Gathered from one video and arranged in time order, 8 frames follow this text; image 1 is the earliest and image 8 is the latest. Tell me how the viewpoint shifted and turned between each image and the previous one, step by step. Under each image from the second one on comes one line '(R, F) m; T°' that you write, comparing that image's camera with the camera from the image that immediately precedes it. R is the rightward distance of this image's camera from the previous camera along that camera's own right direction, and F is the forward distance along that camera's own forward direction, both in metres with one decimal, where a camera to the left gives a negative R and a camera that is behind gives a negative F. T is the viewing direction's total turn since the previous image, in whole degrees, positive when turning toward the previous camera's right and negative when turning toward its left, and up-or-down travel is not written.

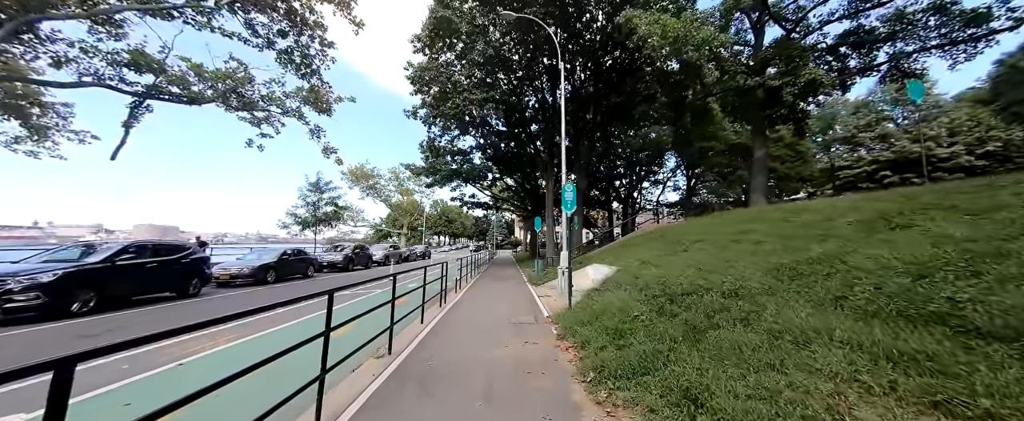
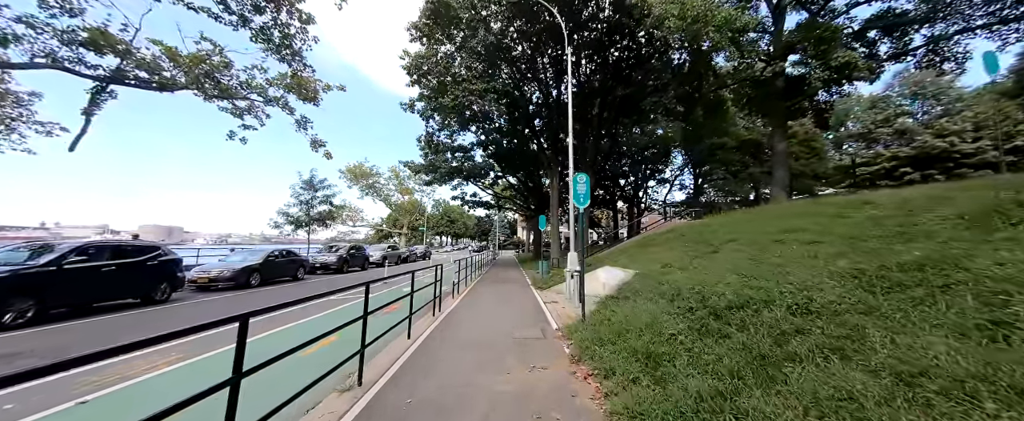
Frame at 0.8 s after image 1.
(0.0, +1.1) m; 0°
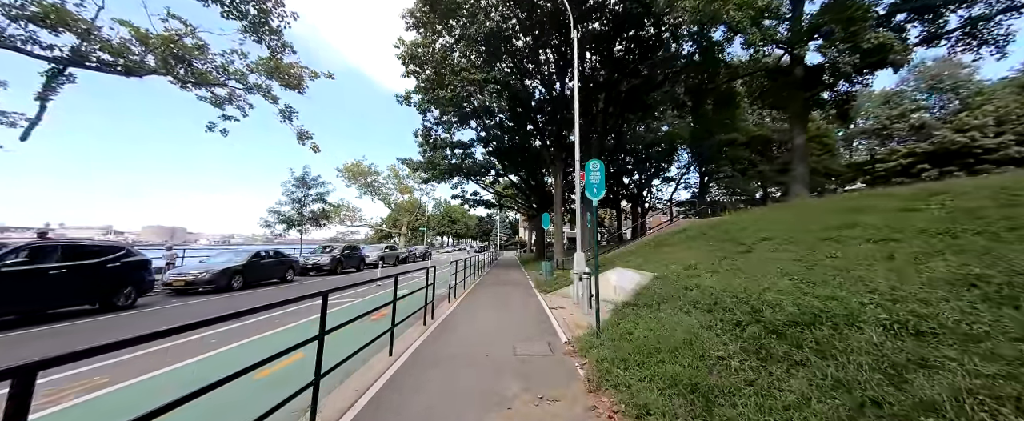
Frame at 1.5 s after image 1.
(0.0, +1.0) m; 0°
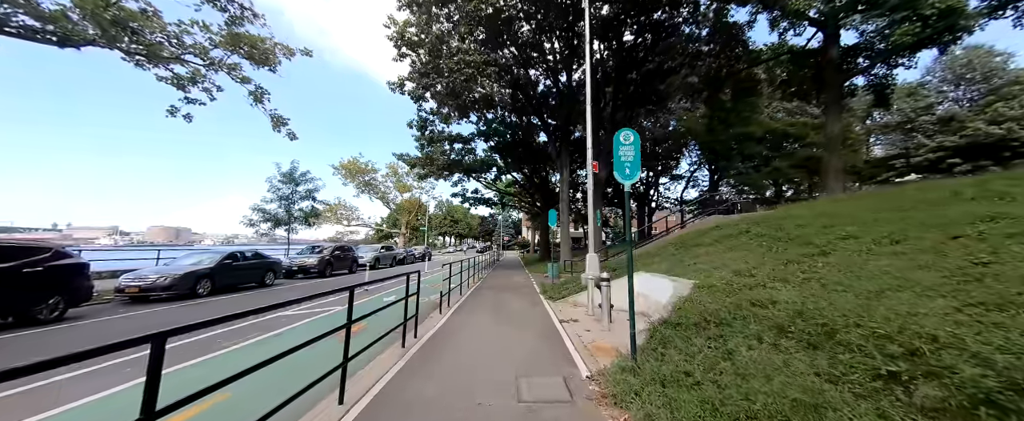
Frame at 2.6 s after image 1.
(0.0, +1.5) m; -1°
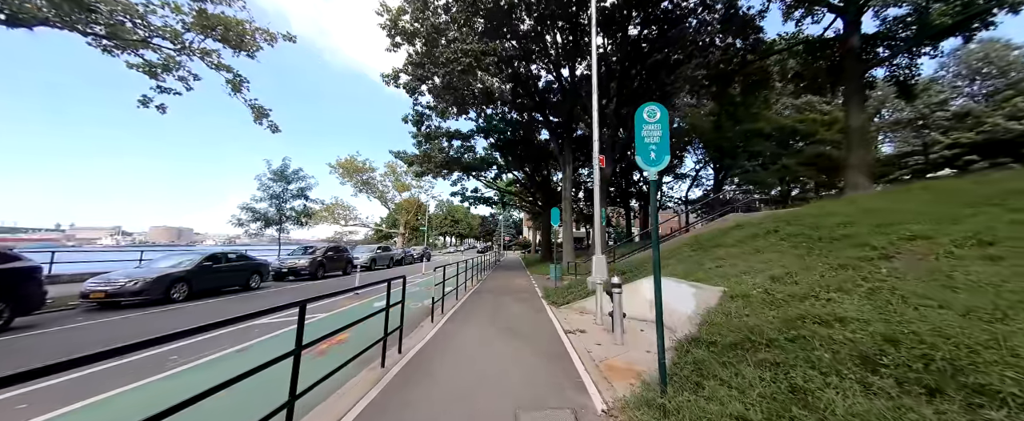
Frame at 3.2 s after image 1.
(0.0, +0.8) m; 0°
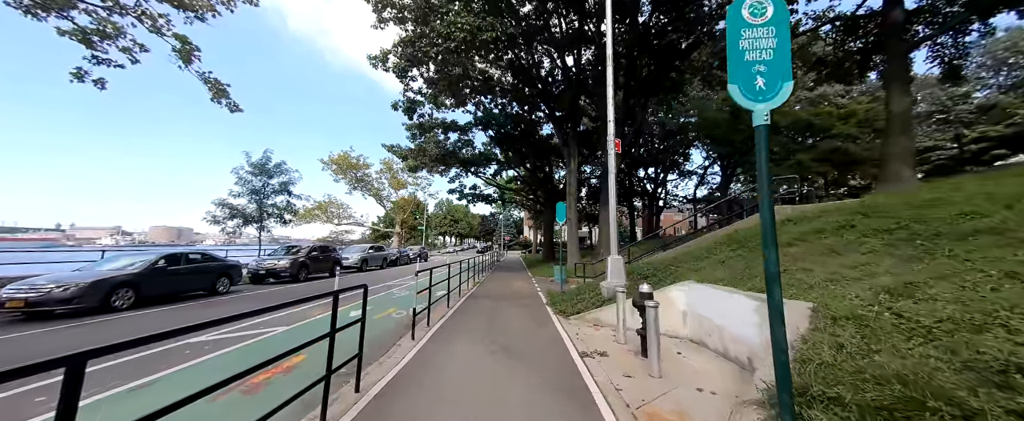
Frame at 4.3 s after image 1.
(0.0, +1.4) m; 0°
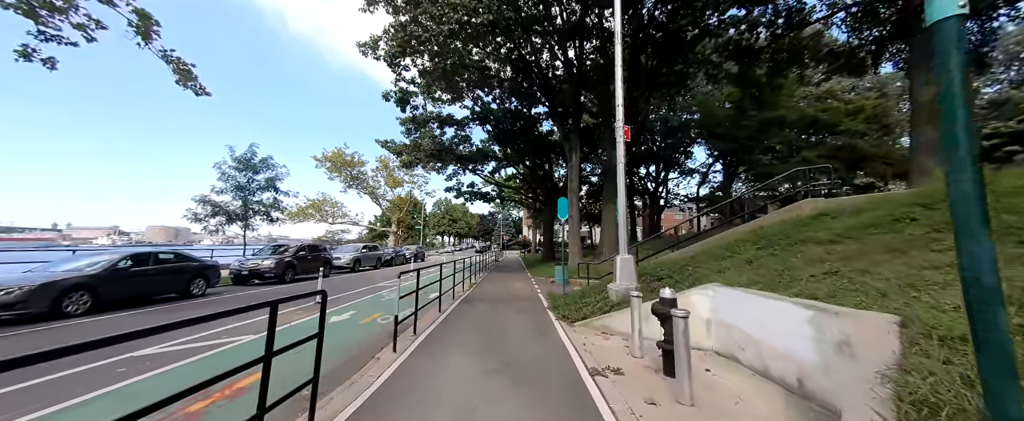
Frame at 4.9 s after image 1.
(0.0, +0.8) m; 0°
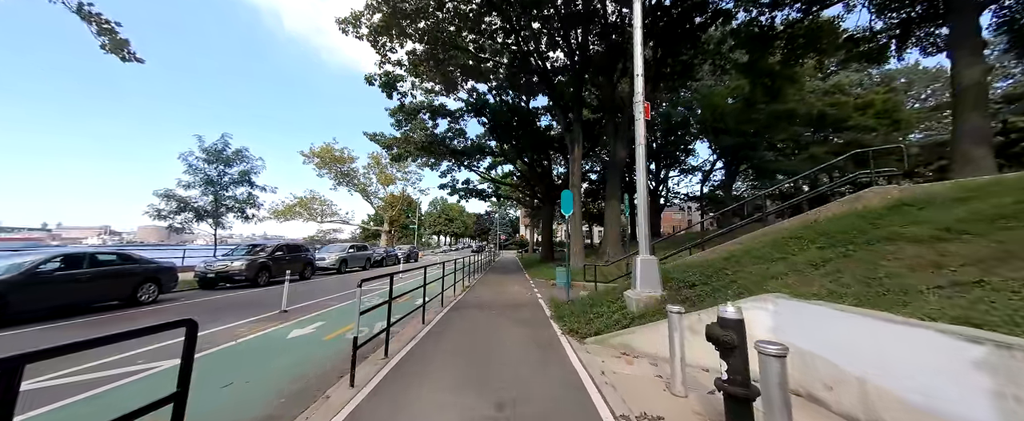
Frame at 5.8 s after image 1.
(0.0, +1.3) m; +1°
